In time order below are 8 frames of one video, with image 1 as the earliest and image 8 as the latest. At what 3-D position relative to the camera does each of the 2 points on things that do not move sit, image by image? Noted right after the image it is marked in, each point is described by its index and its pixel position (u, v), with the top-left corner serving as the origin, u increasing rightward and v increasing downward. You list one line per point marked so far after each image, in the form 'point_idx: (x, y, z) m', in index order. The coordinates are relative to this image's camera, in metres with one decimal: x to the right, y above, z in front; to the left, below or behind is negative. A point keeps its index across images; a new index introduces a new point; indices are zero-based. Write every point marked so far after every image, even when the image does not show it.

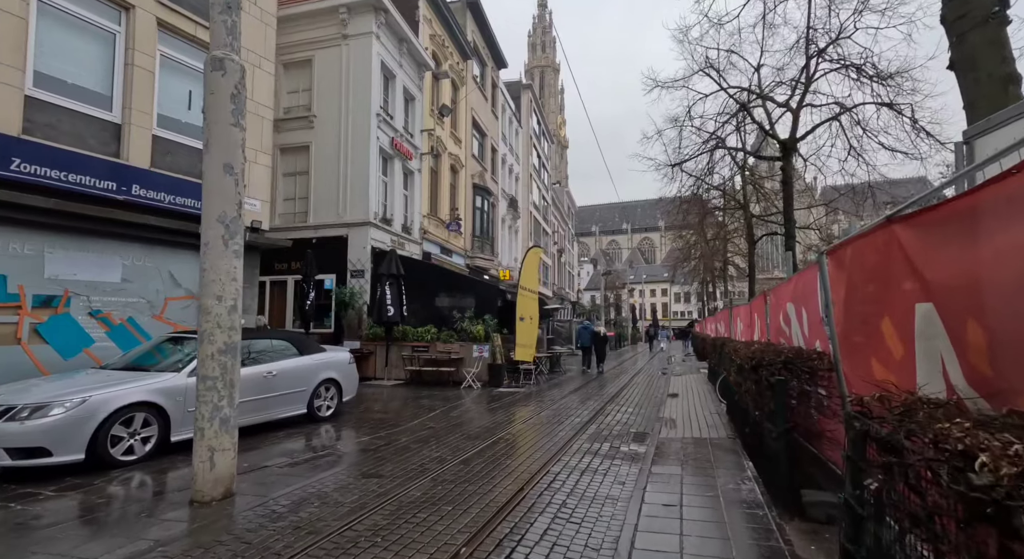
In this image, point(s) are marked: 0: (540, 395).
0: (+0.7, -3.0, +13.9) m
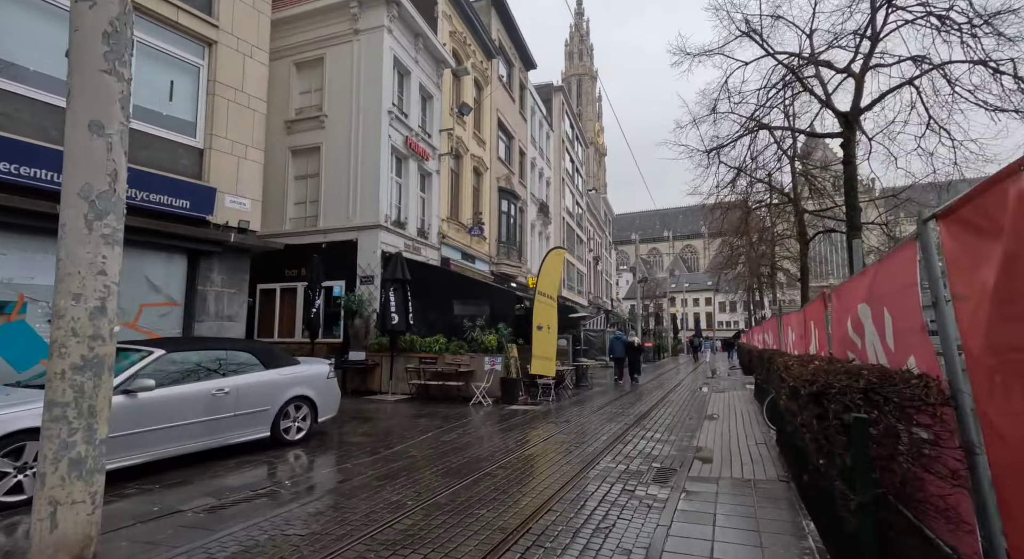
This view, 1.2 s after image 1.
0: (+1.1, -3.1, +12.5) m
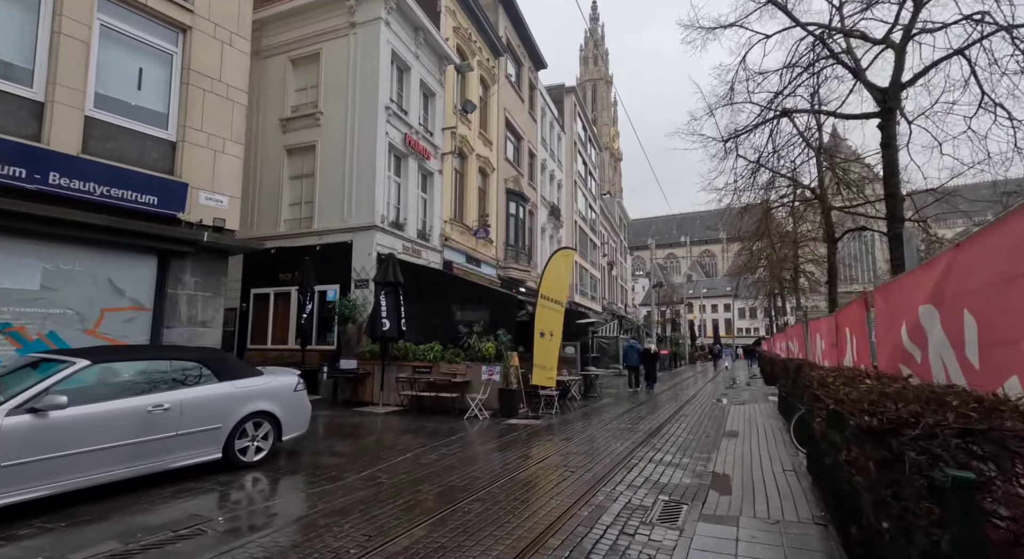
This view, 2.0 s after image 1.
0: (+1.1, -3.1, +11.5) m
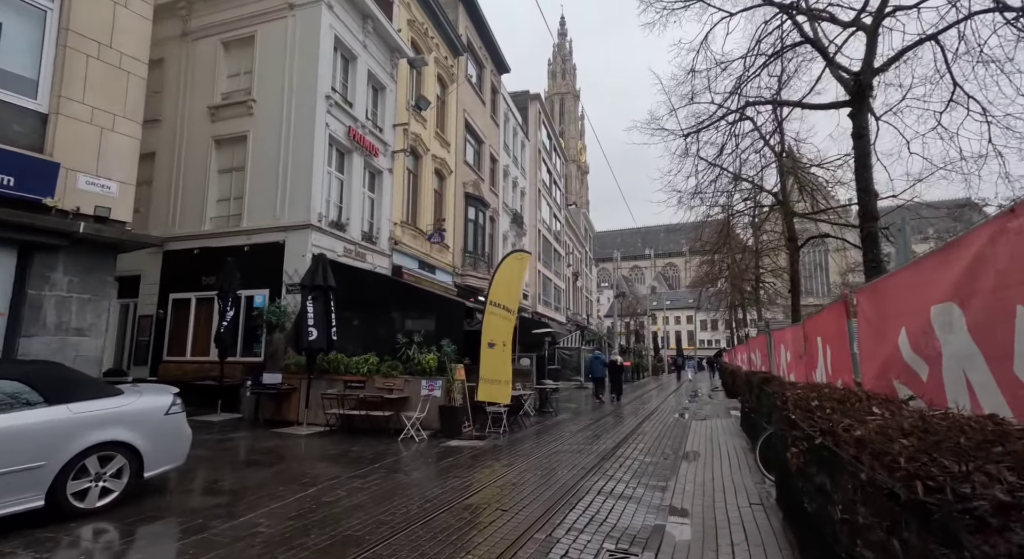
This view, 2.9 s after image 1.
0: (0.0, -3.2, +10.4) m
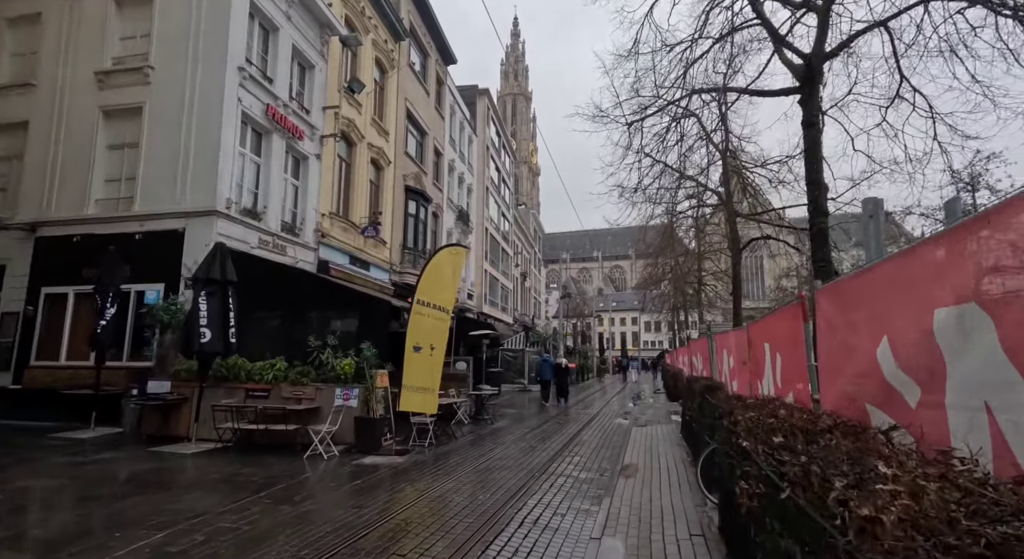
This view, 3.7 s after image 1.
0: (-1.3, -3.2, +9.3) m
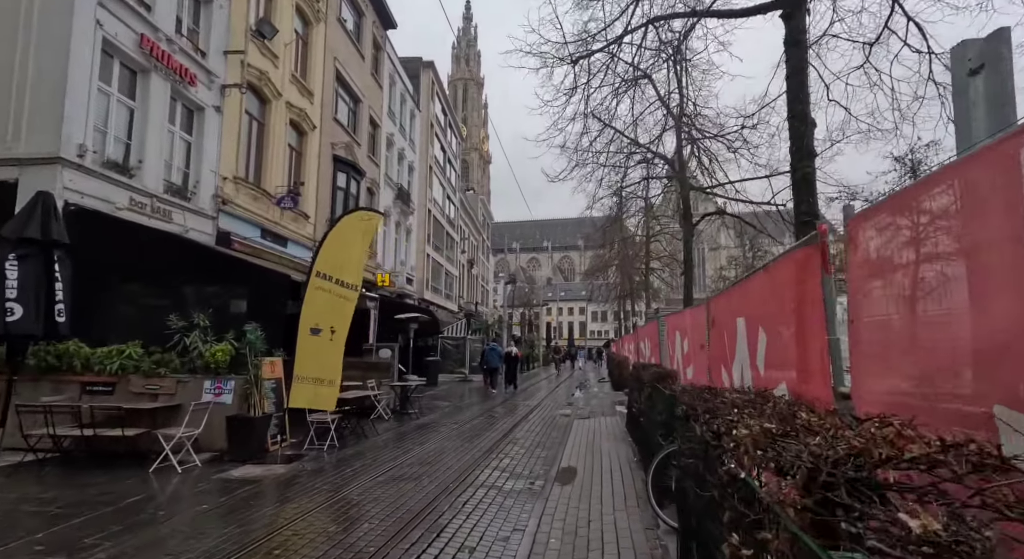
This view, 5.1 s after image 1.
0: (-2.4, -2.7, +7.4) m
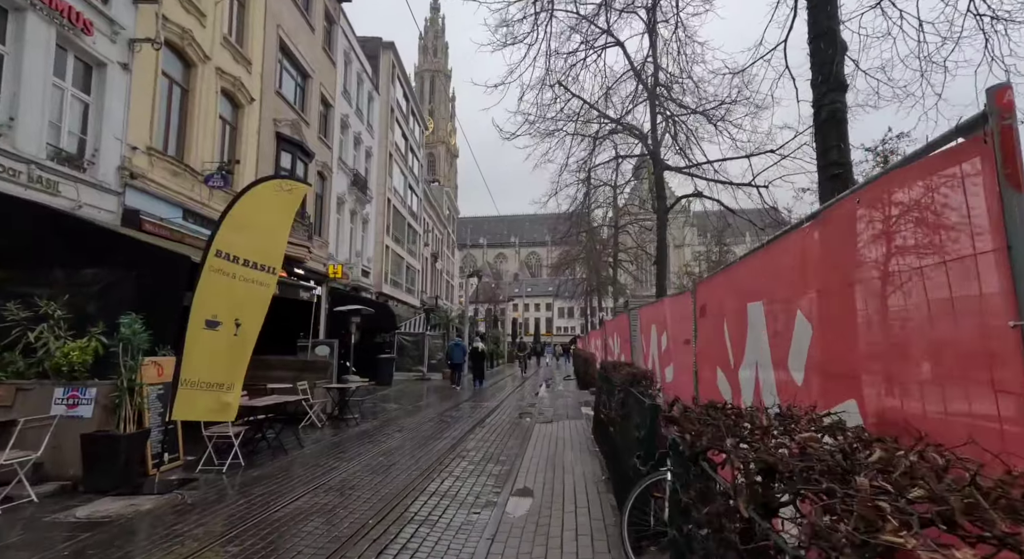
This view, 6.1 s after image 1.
0: (-3.1, -2.4, +5.8) m
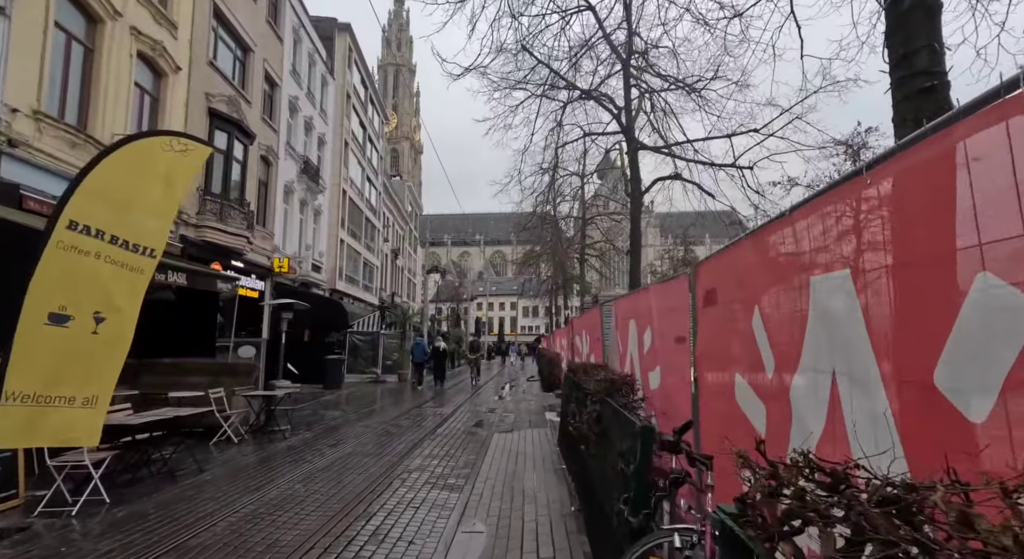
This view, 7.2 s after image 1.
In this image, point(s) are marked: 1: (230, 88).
0: (-3.5, -2.2, +4.1) m
1: (-9.9, +6.7, +19.6) m
